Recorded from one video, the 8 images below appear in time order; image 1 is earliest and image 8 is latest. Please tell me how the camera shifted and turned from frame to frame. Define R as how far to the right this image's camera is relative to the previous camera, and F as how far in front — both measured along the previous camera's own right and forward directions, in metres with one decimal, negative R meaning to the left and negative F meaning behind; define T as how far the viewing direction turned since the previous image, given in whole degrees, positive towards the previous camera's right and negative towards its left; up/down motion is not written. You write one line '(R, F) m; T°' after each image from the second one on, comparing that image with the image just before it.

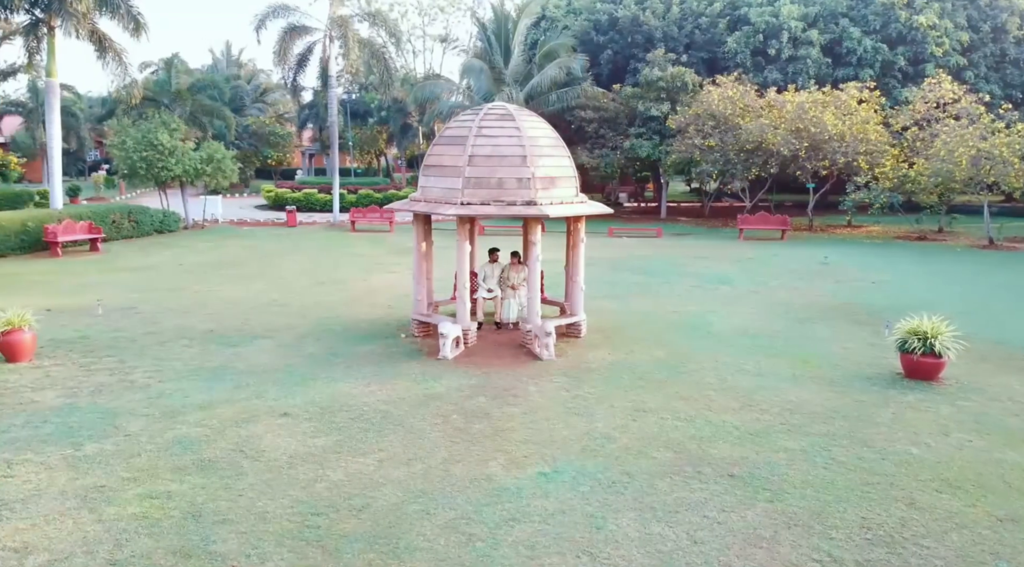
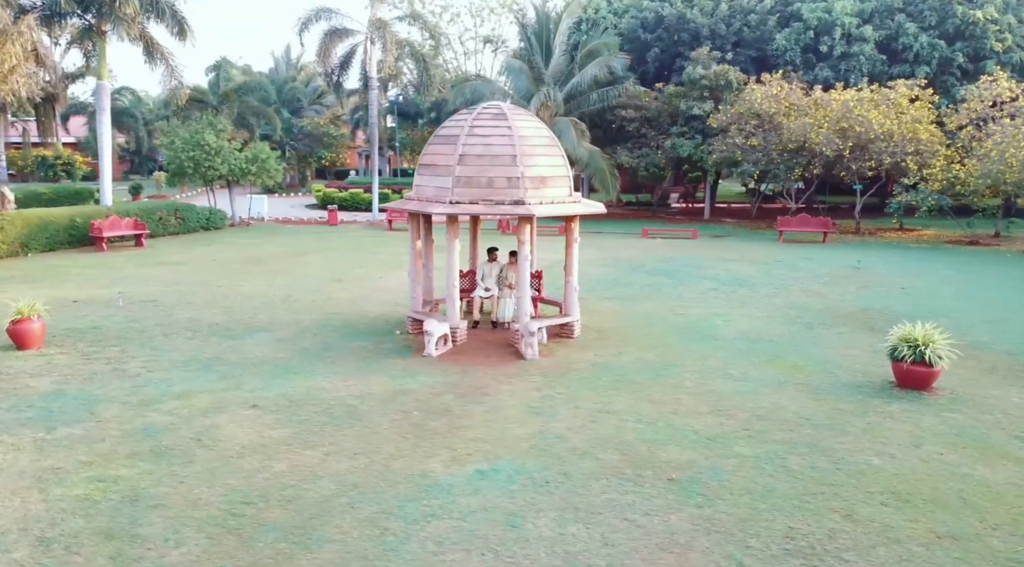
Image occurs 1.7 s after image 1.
(+0.9, 0.0) m; -5°
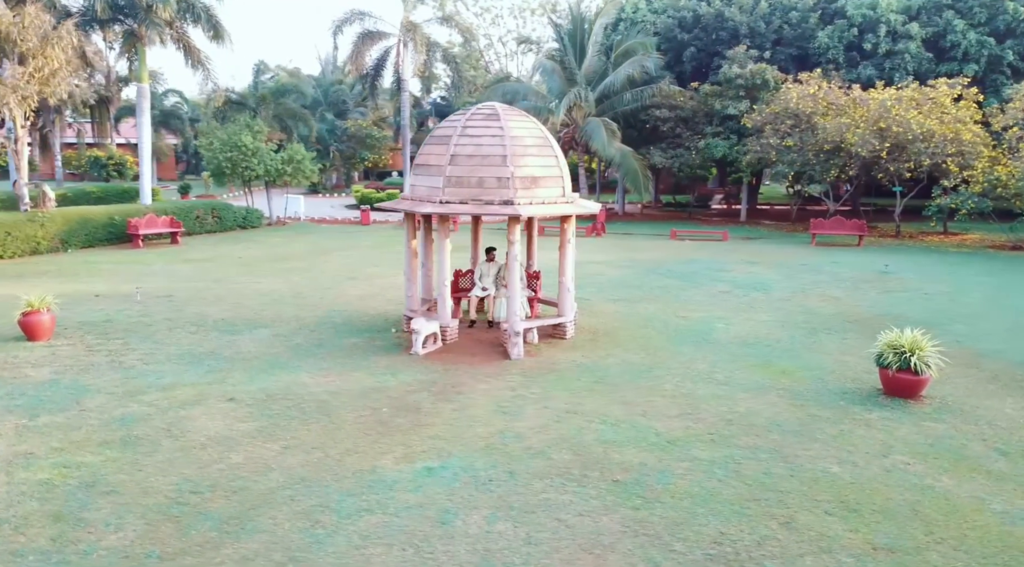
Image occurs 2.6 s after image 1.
(+0.8, 0.0) m; -4°
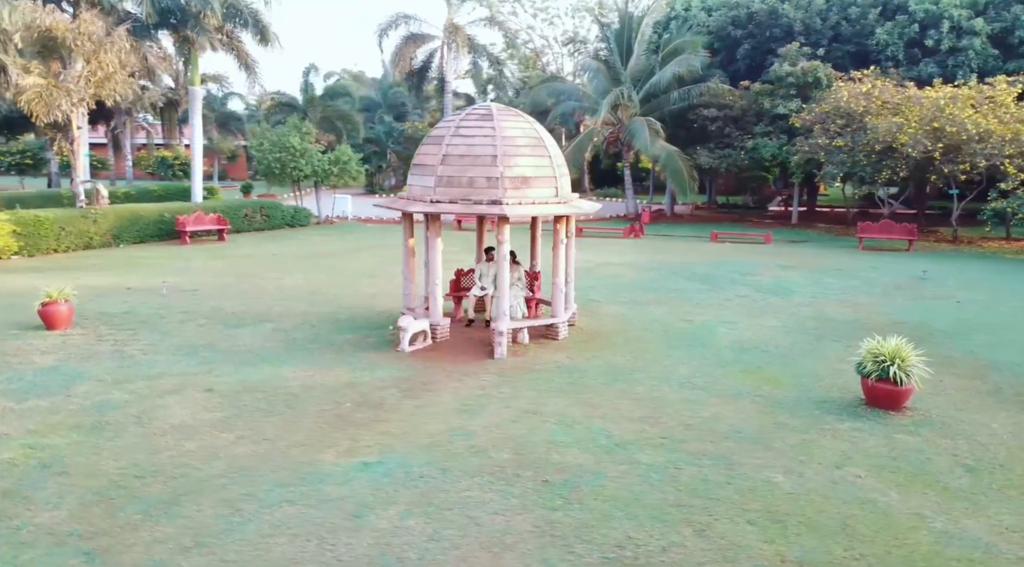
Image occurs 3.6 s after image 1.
(+1.0, 0.0) m; -5°
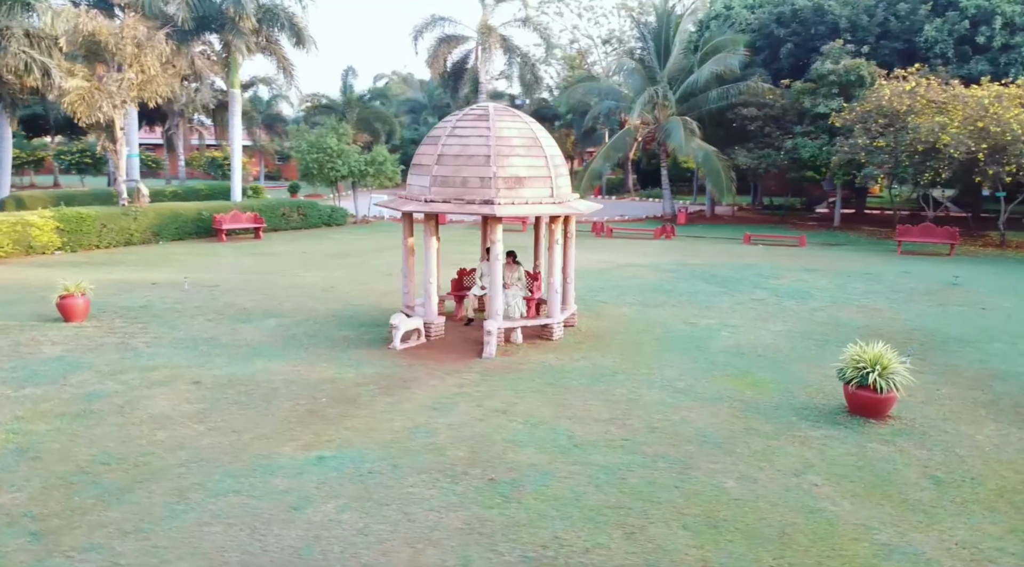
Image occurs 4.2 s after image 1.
(+0.8, 0.0) m; -4°
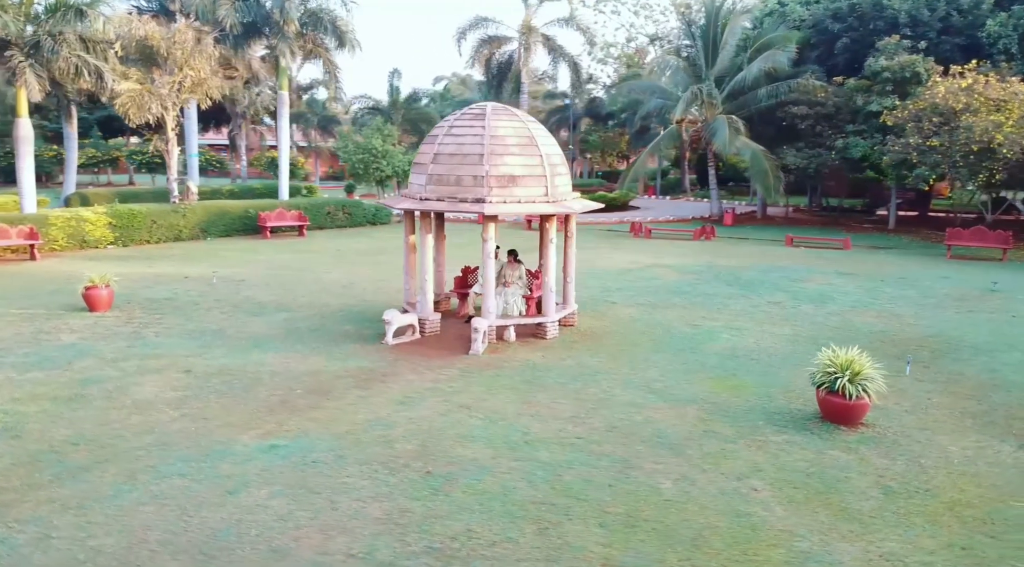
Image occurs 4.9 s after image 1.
(+1.0, 0.0) m; -5°
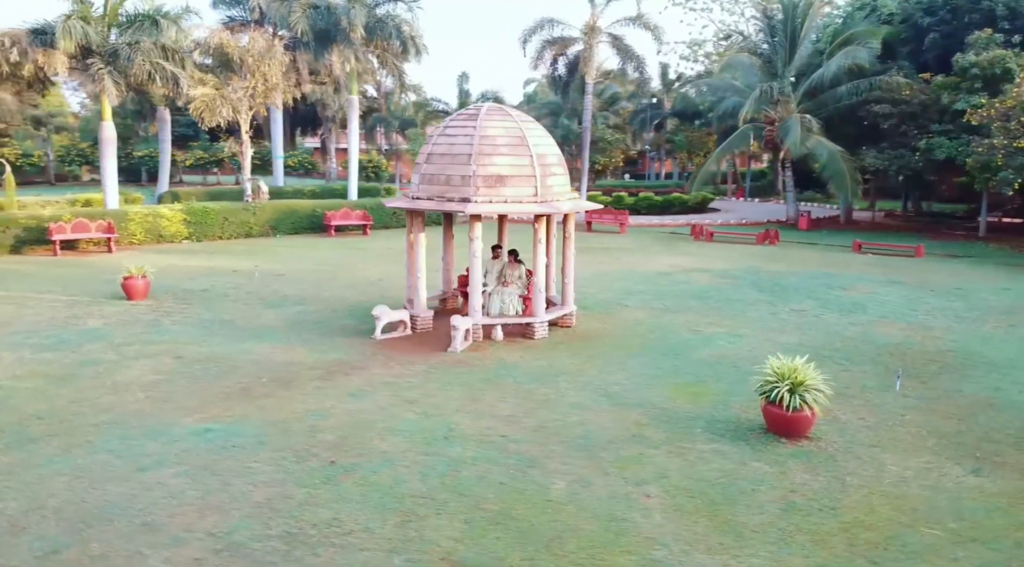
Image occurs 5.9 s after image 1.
(+1.5, 0.0) m; -8°
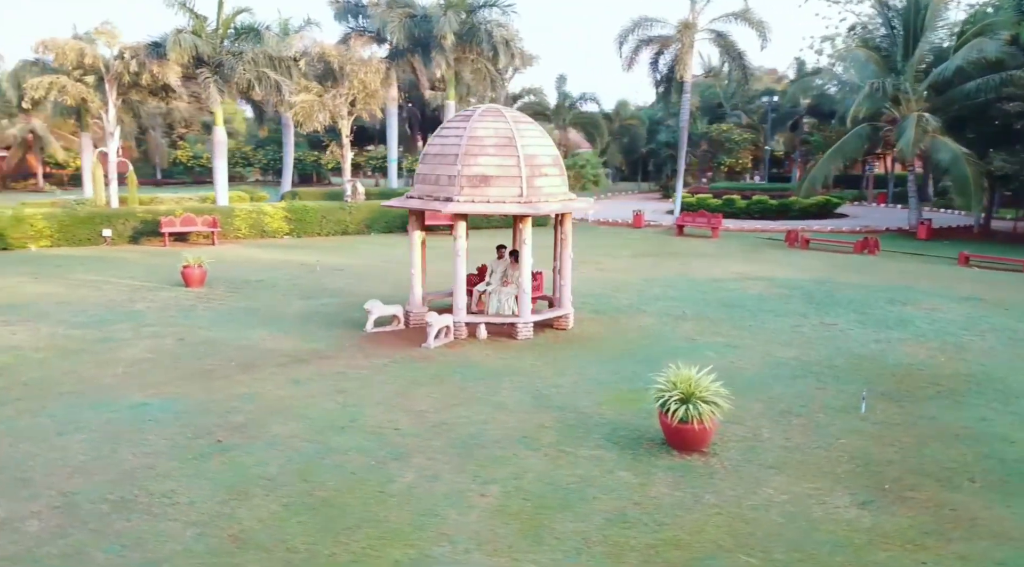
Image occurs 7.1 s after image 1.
(+2.3, +0.1) m; -11°
